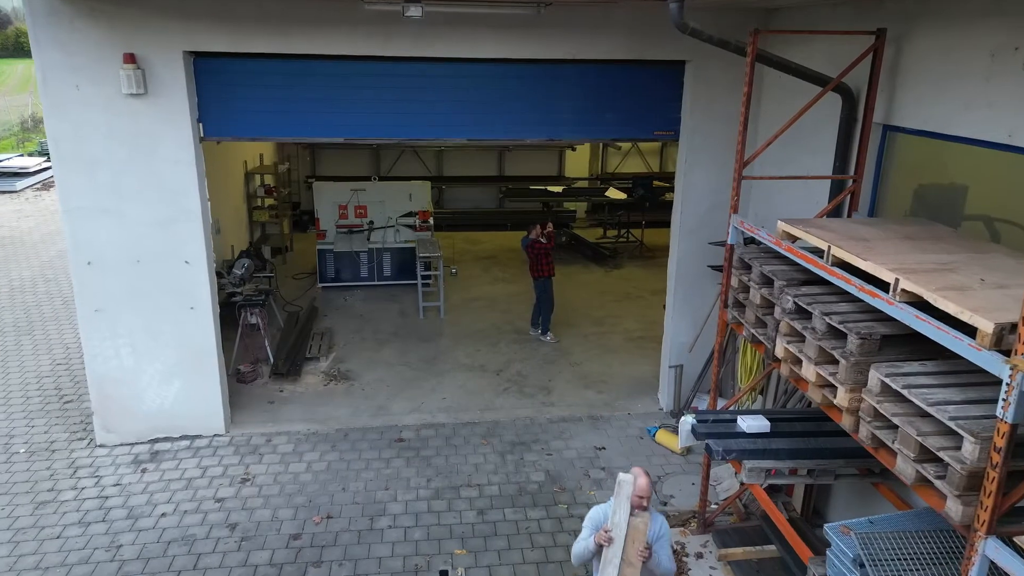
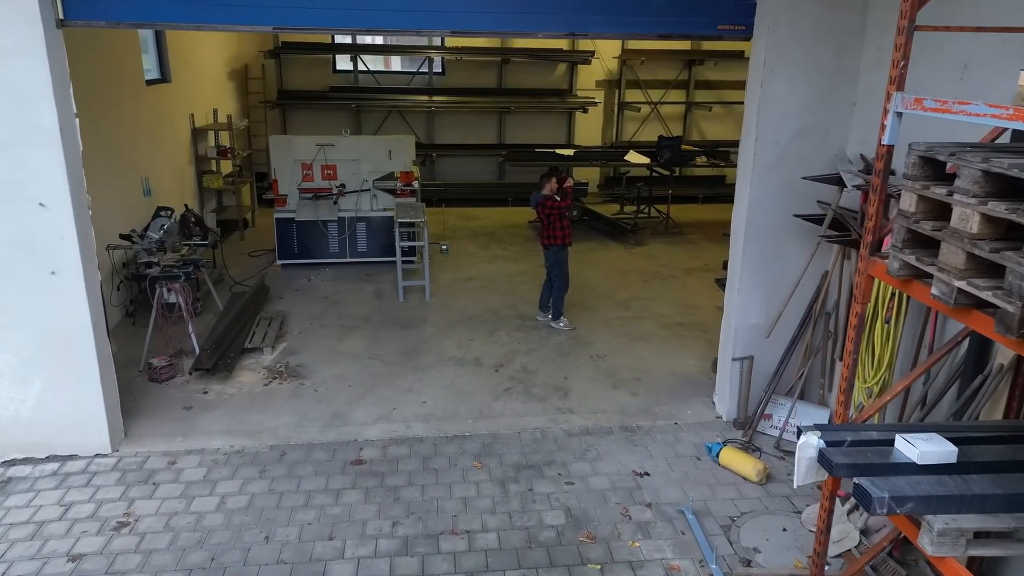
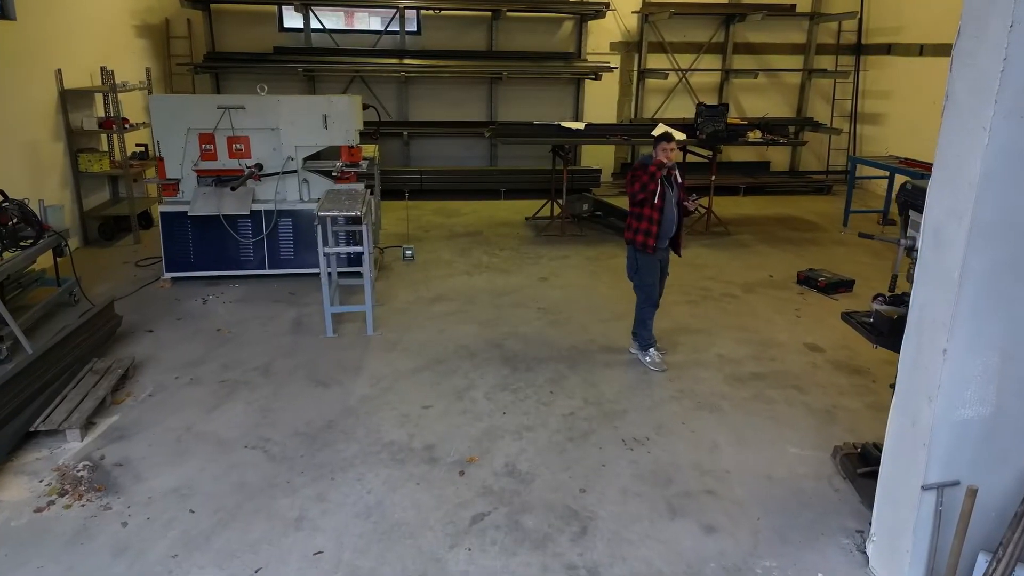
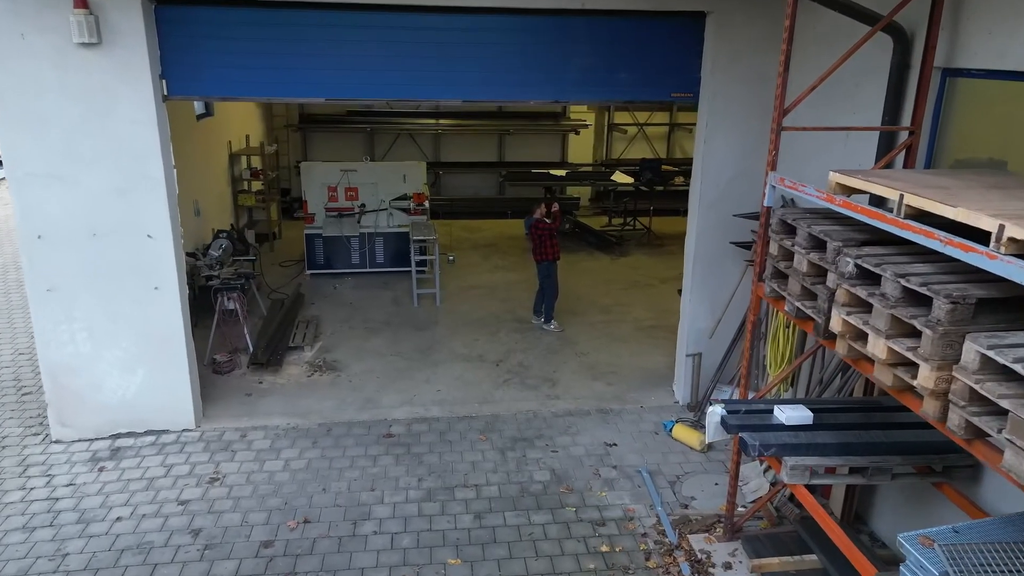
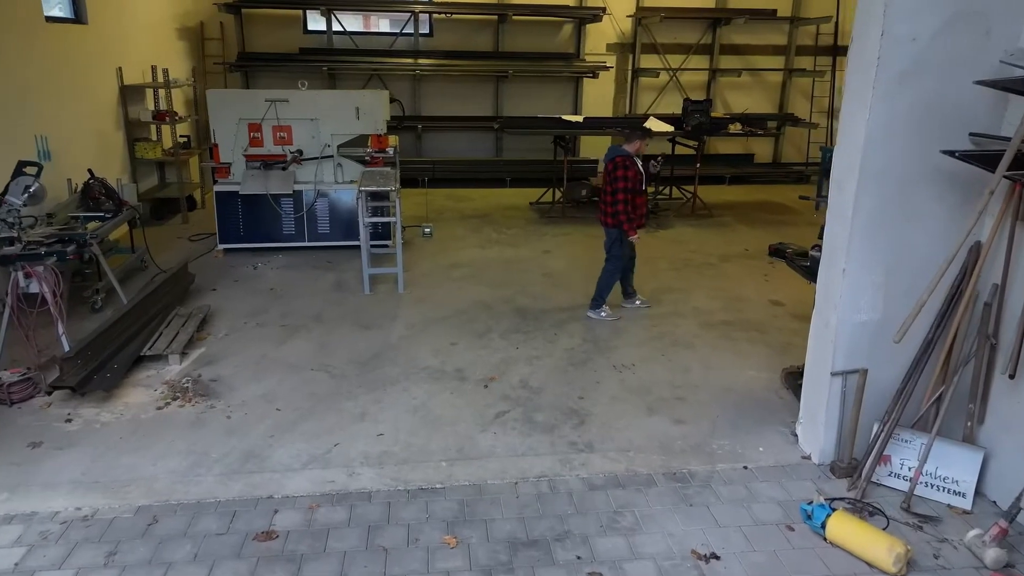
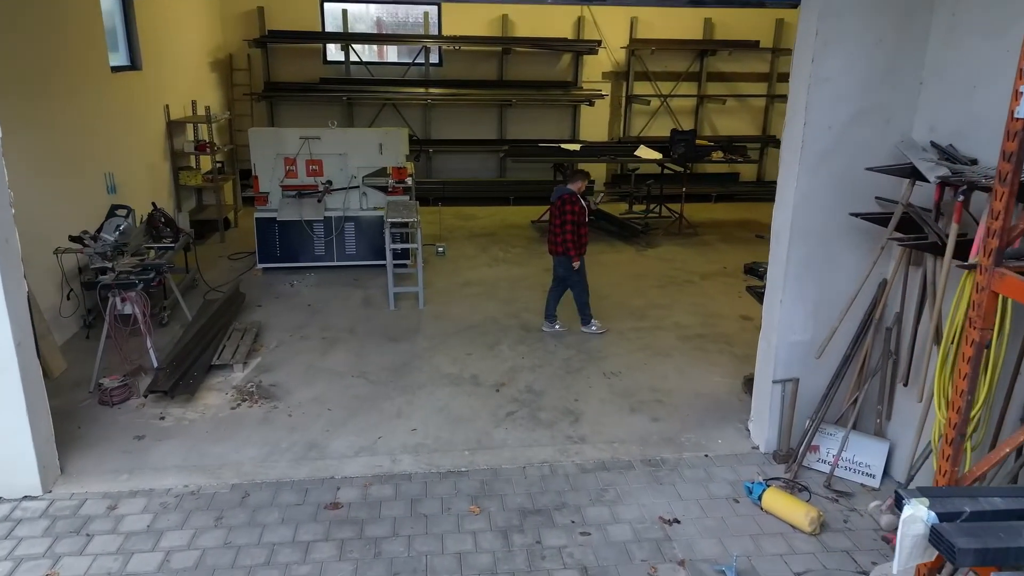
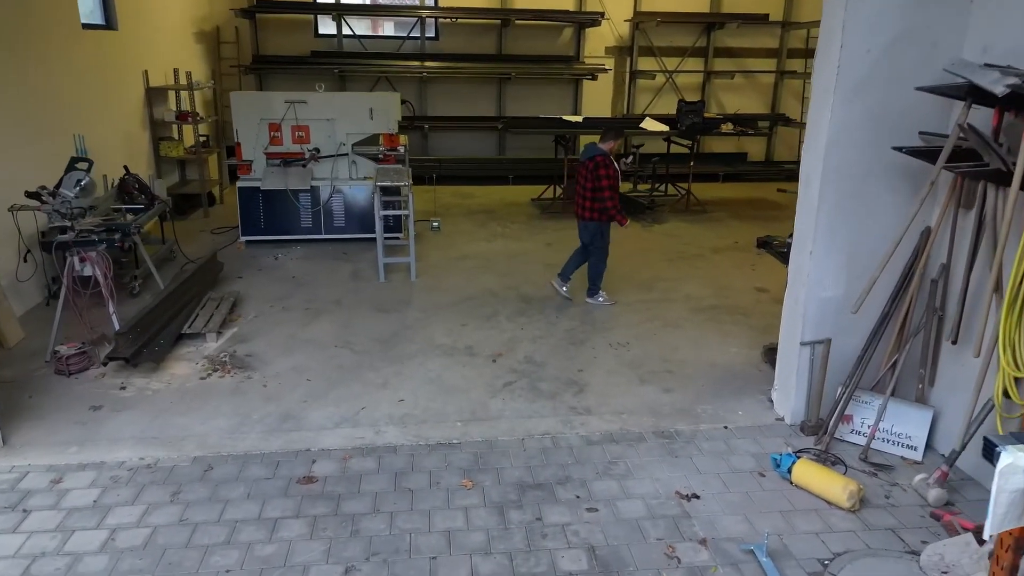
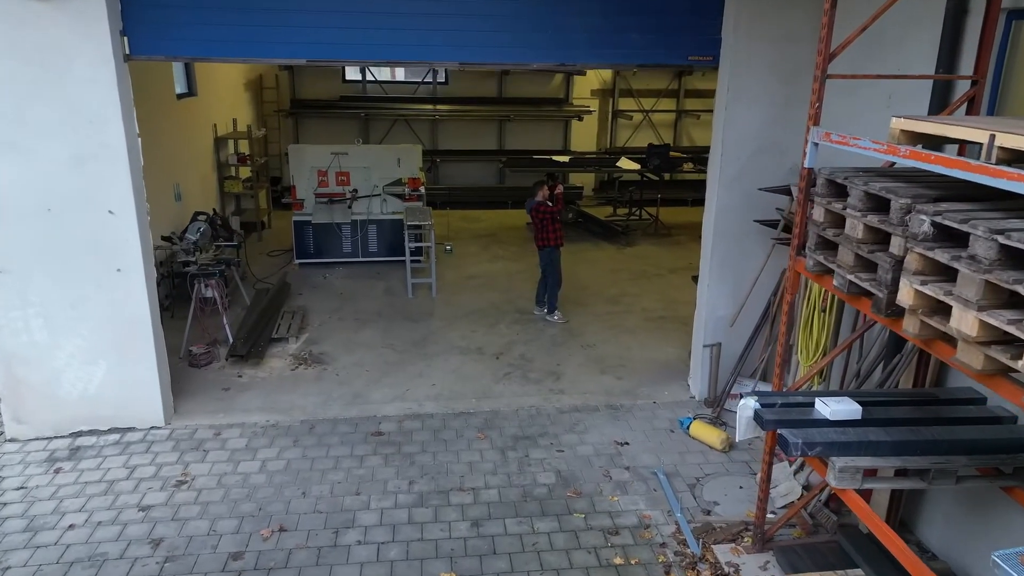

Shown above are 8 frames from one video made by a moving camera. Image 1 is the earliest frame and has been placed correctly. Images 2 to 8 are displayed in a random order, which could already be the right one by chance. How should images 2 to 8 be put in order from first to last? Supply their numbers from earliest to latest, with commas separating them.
4, 8, 2, 6, 7, 5, 3
